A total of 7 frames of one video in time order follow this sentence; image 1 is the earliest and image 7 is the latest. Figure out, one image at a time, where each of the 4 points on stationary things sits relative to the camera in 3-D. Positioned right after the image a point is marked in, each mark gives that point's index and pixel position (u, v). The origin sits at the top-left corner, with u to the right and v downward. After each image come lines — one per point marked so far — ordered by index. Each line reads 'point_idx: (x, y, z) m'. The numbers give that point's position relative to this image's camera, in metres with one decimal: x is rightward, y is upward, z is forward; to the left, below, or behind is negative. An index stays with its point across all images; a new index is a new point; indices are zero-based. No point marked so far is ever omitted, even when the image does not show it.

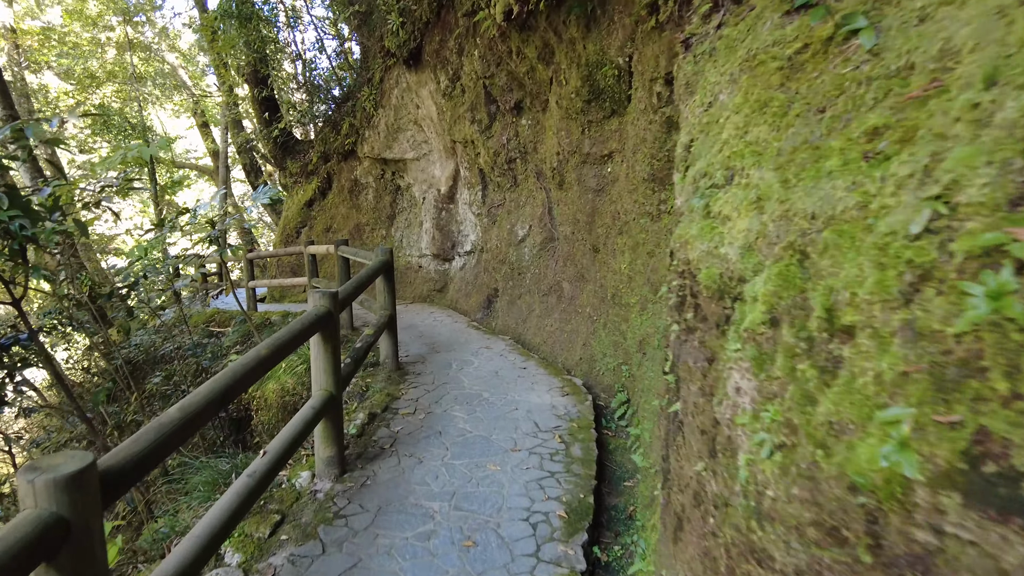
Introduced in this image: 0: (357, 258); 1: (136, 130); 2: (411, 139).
0: (-1.2, +0.3, +4.9) m
1: (-7.7, +3.3, +13.3) m
2: (-1.2, +1.7, +7.2) m
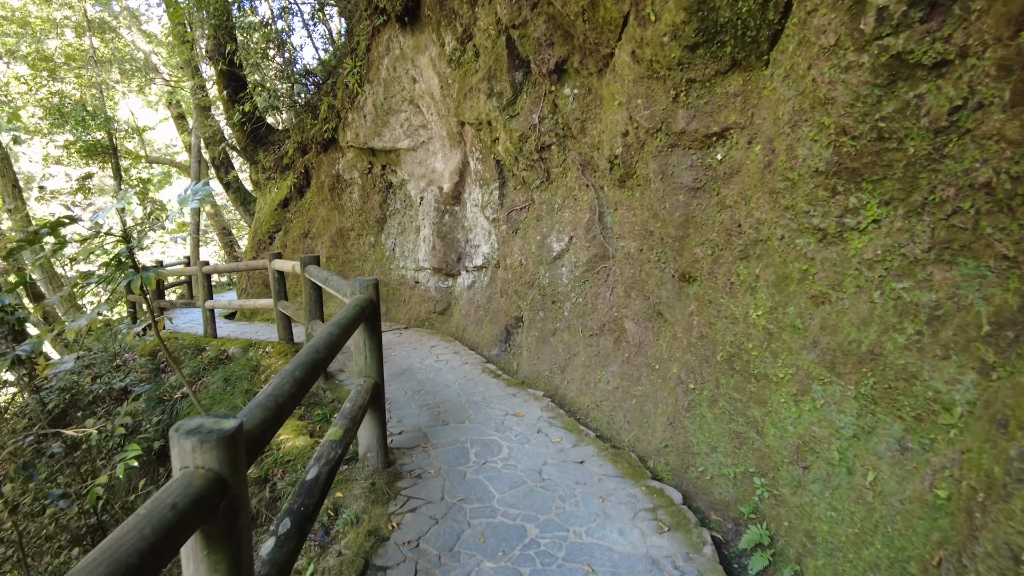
0: (-1.0, +0.1, +3.5) m
1: (-7.6, +3.1, +11.8) m
2: (-1.0, +1.4, +5.7) m
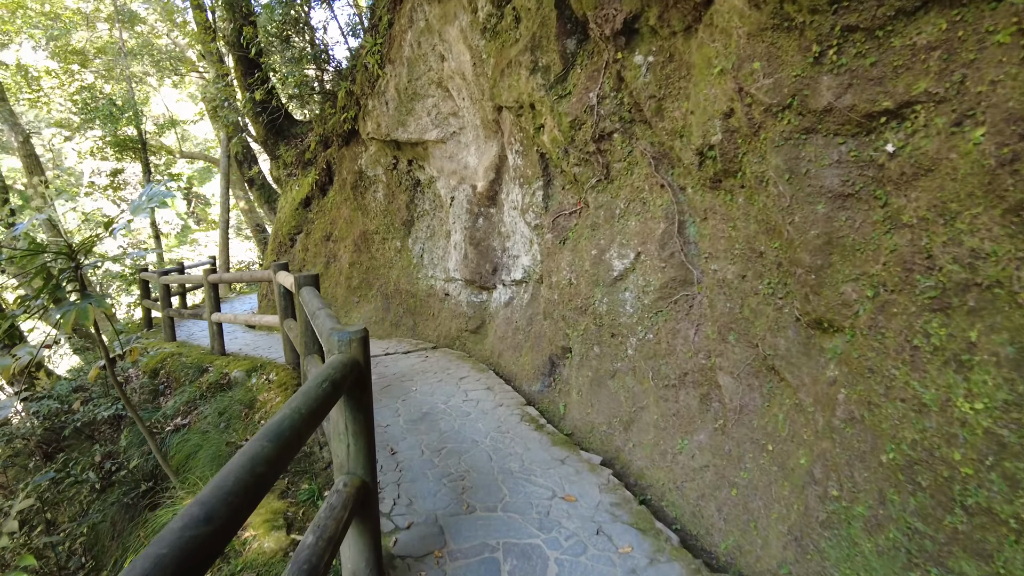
0: (-0.8, -0.1, +2.6) m
1: (-6.8, +3.1, +11.3) m
2: (-0.6, +1.3, +4.8) m
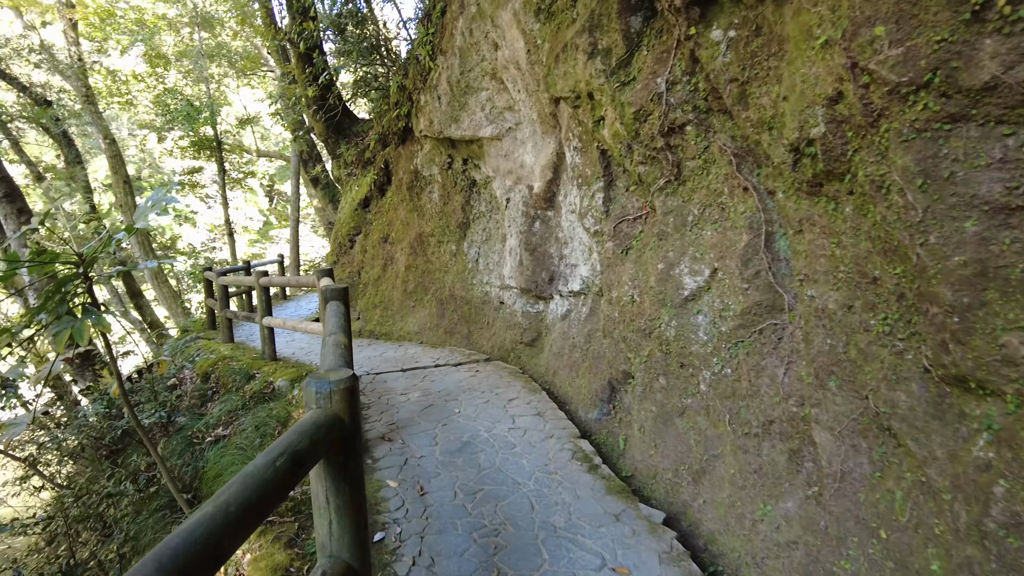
0: (-0.6, -0.2, +2.3) m
1: (-5.6, +3.1, +11.6) m
2: (-0.2, +1.3, +4.5) m
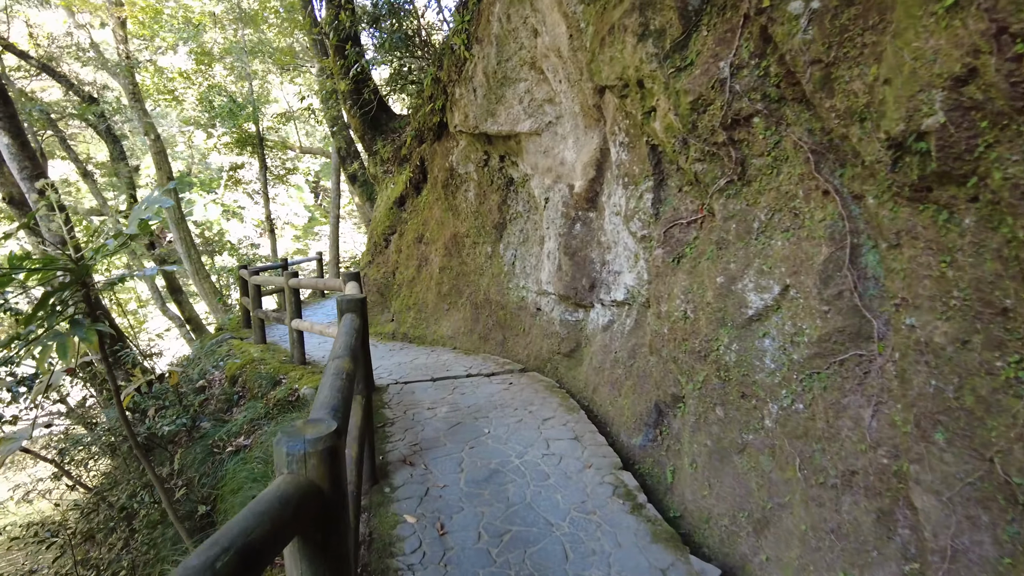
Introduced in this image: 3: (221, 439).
0: (-0.5, -0.2, +2.0) m
1: (-4.8, +3.2, +11.6) m
2: (+0.1, +1.2, +4.1) m
3: (-1.9, -1.0, +4.3) m
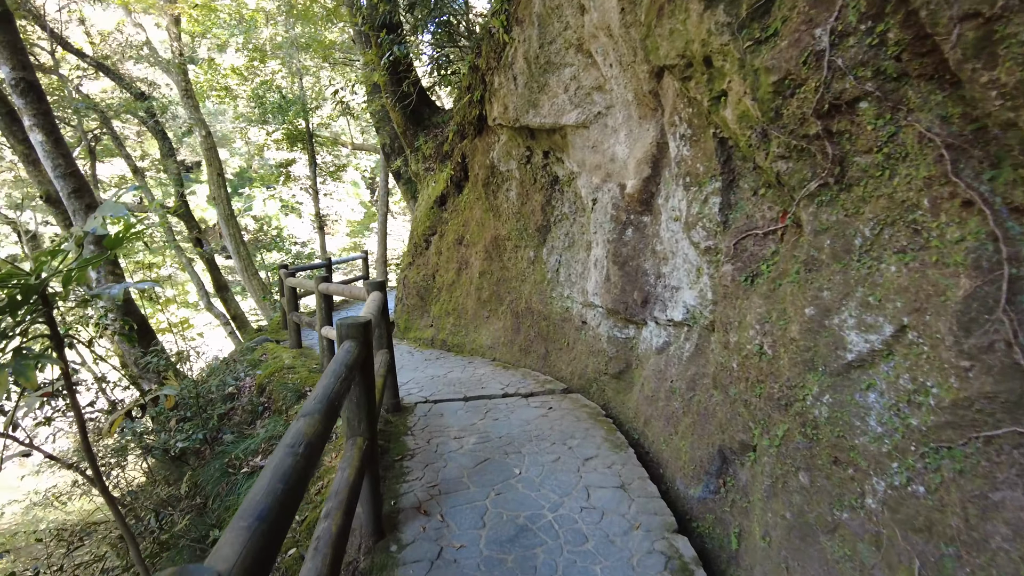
0: (-0.5, -0.3, +1.6) m
1: (-3.9, +3.2, +11.5) m
2: (+0.3, +1.1, +3.7) m
3: (-1.7, -1.1, +4.0) m
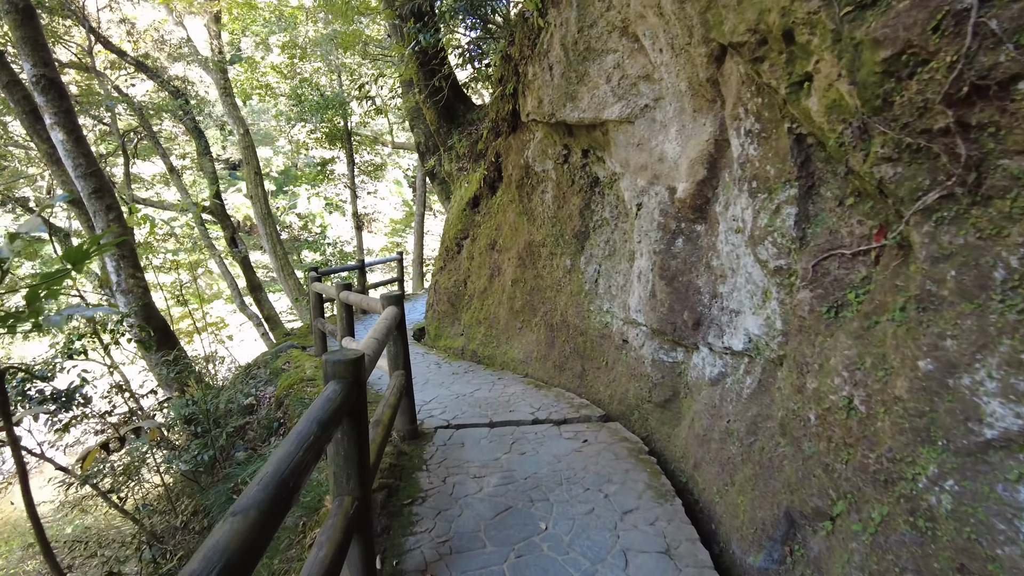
0: (-0.4, -0.4, +1.2) m
1: (-3.2, +3.2, +11.3) m
2: (+0.5, +1.1, +3.2) m
3: (-1.5, -1.1, +3.7) m
